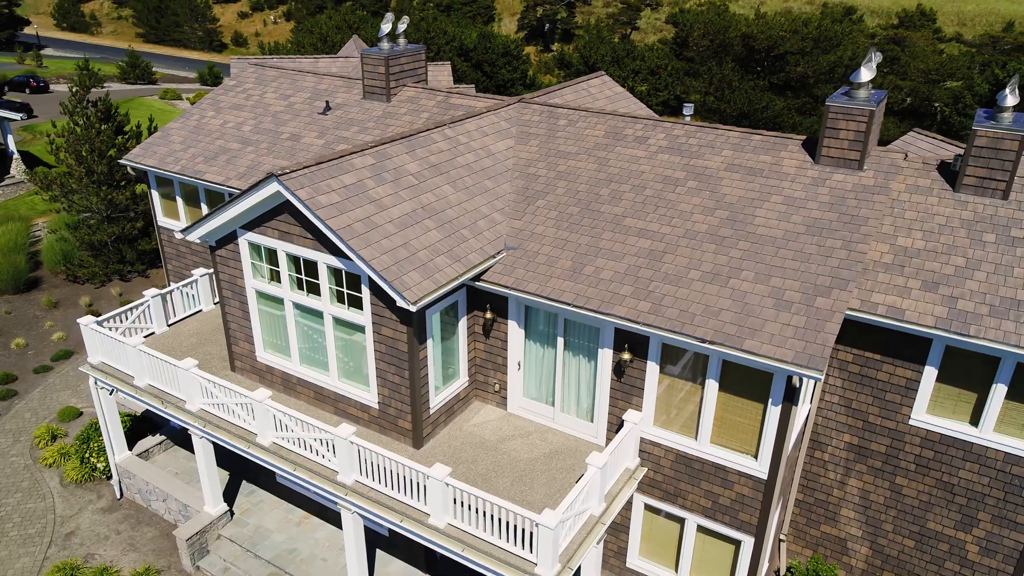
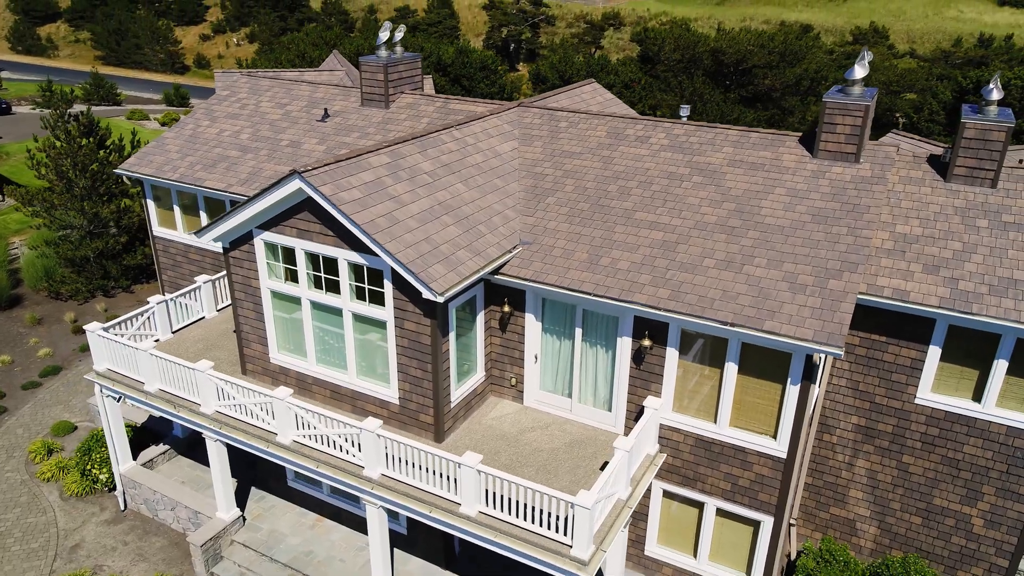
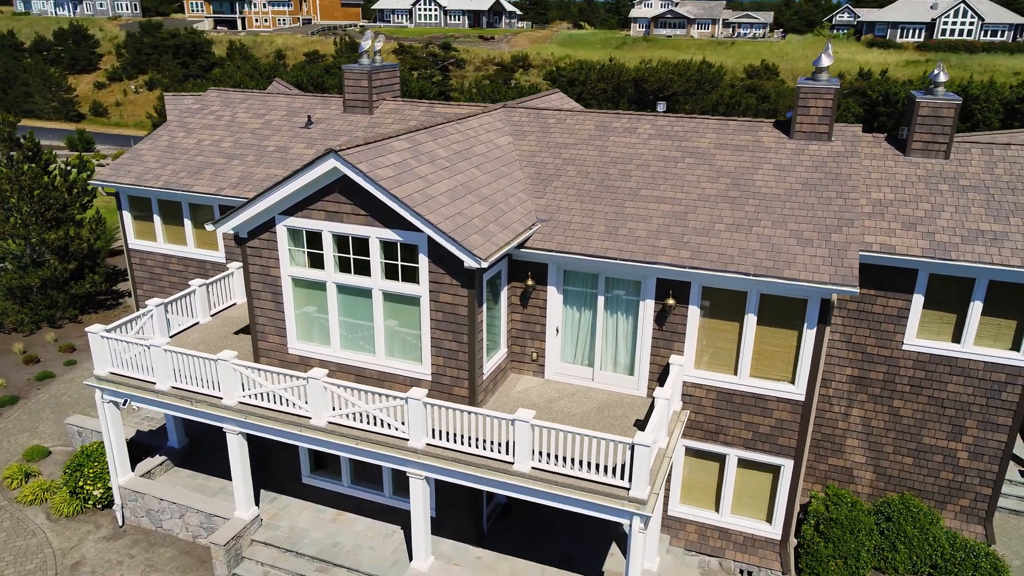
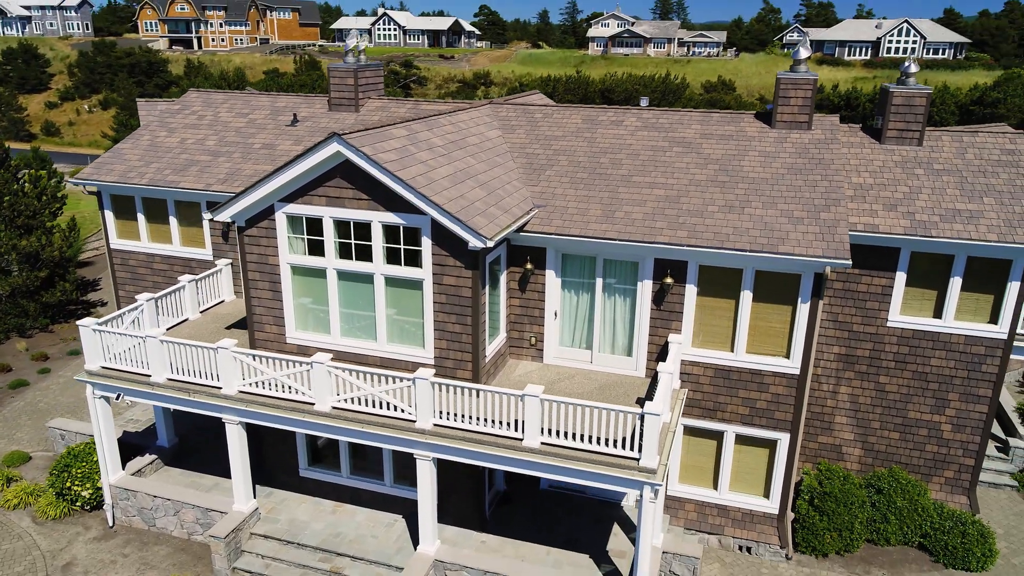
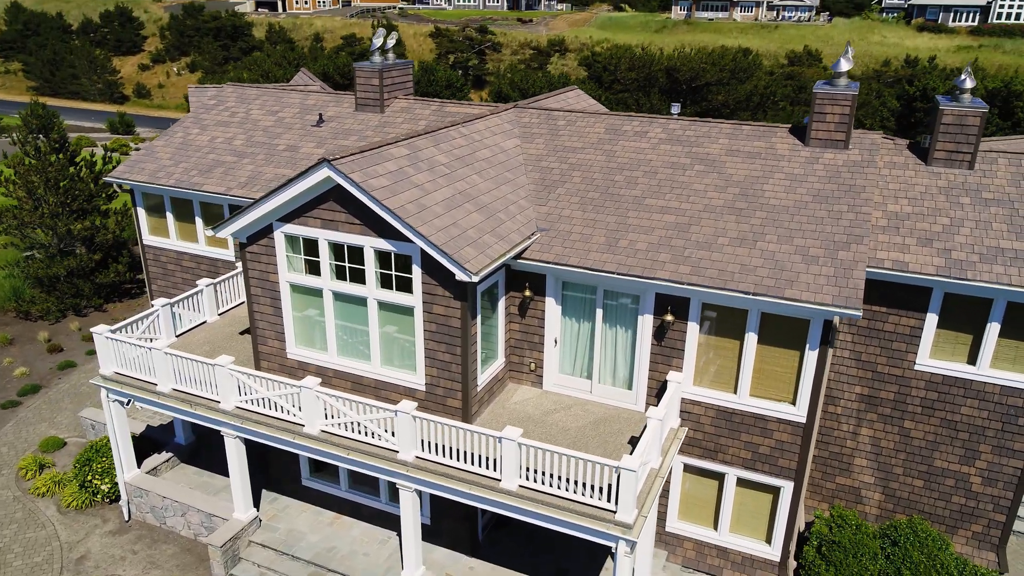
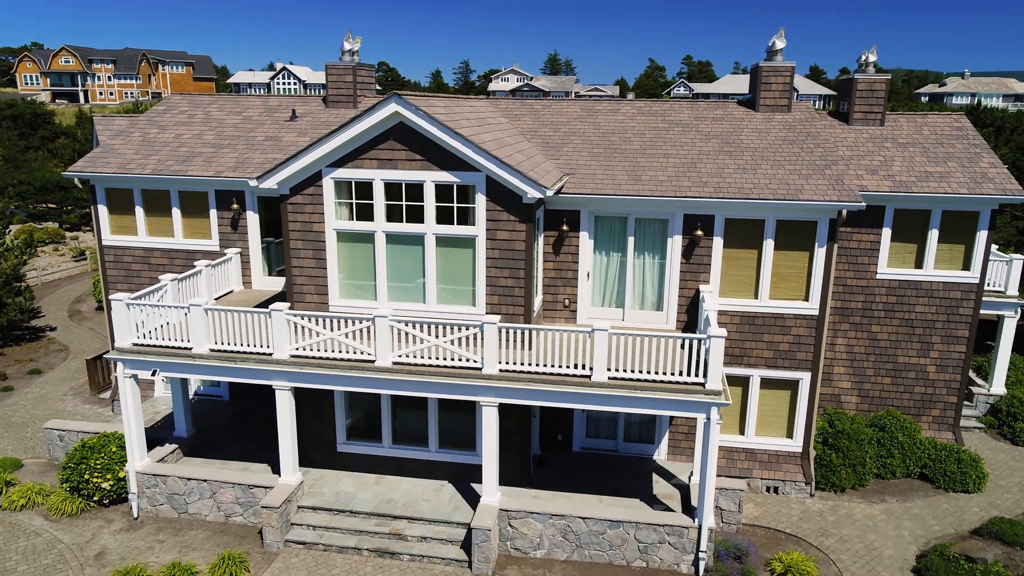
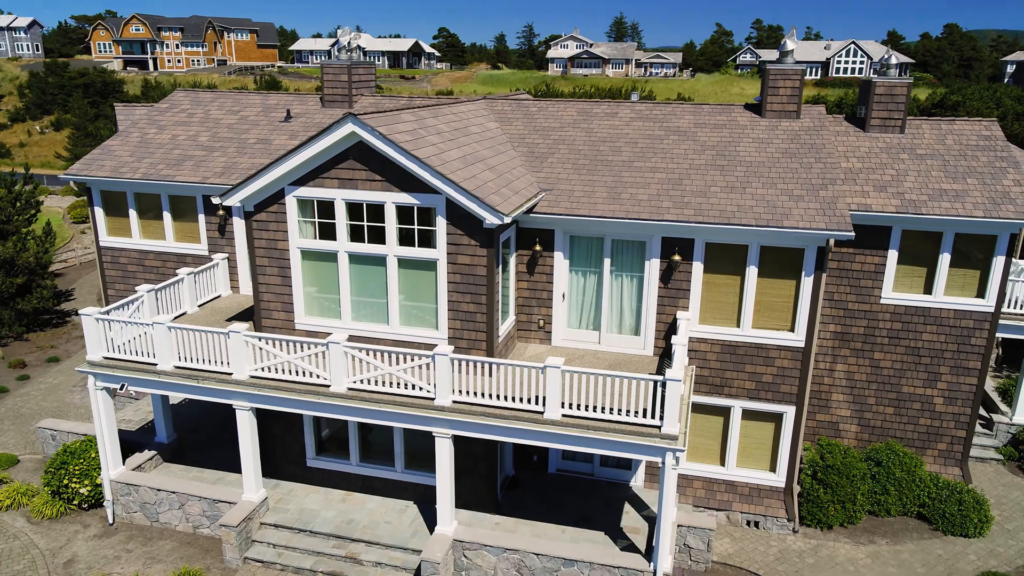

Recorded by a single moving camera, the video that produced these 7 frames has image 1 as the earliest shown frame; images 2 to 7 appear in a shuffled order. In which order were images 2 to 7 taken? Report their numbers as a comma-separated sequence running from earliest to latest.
2, 5, 3, 4, 7, 6
